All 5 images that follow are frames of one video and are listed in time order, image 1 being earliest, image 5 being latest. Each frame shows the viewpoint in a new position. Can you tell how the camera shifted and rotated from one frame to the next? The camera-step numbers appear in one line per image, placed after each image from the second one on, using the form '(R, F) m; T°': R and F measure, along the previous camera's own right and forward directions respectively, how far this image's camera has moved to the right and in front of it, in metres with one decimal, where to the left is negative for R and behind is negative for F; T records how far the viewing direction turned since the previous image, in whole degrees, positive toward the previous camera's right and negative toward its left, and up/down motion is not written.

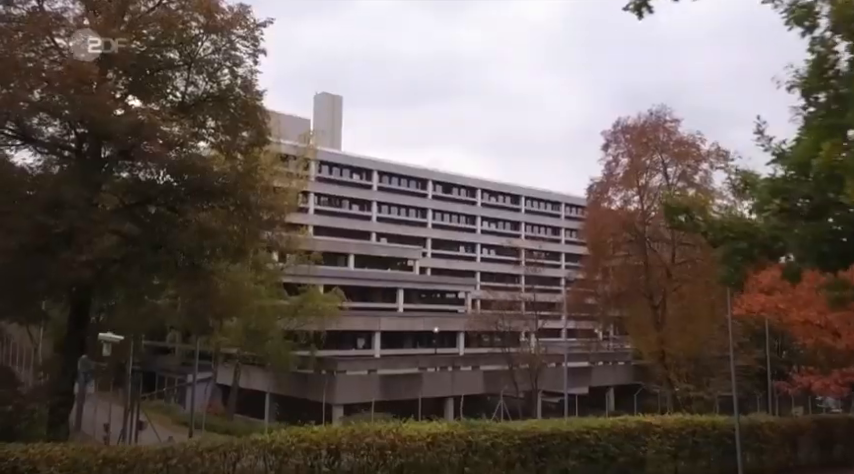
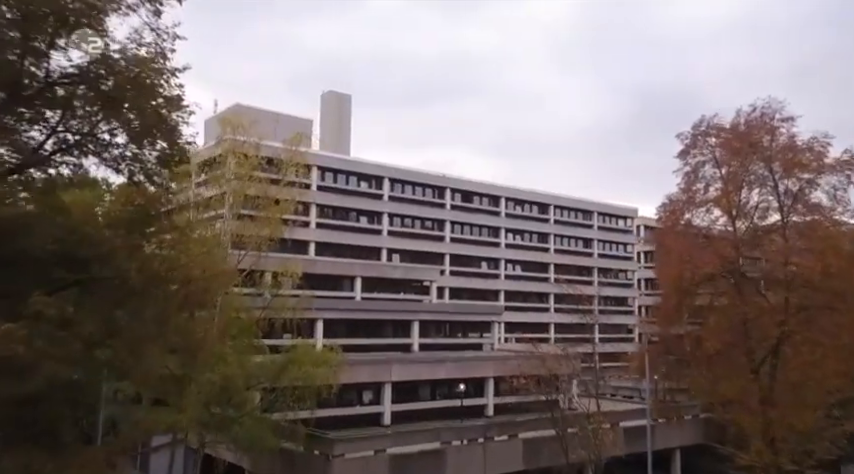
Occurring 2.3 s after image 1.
(-0.4, +6.9) m; -1°
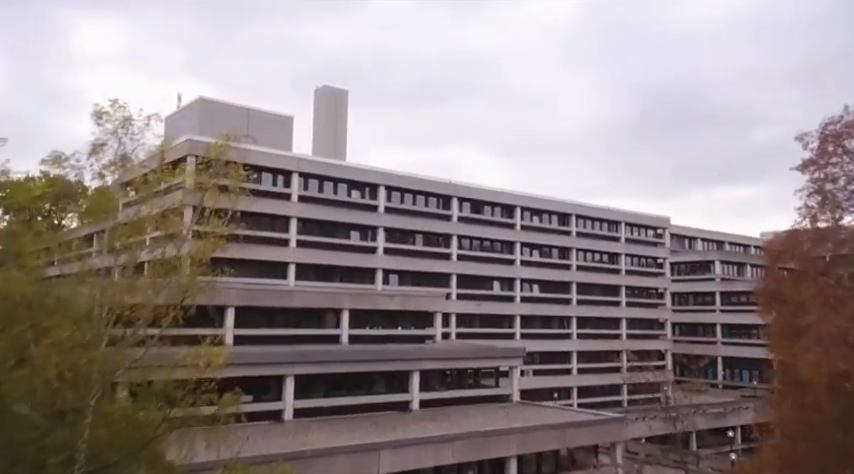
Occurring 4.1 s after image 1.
(0.0, +7.7) m; 0°
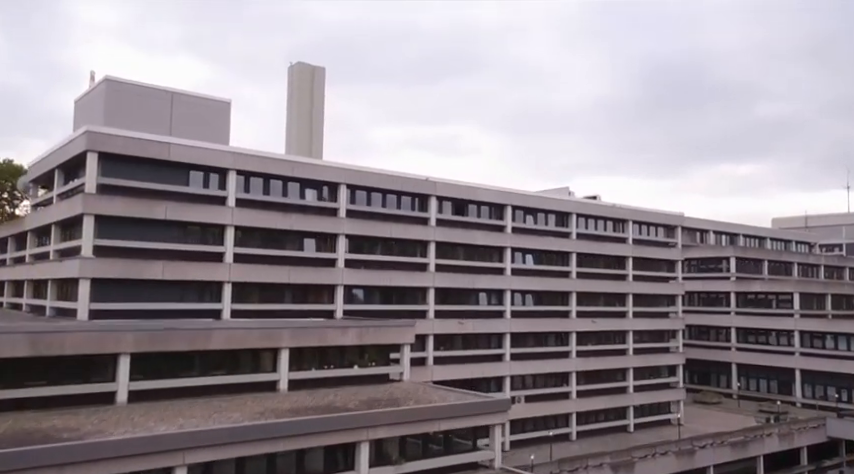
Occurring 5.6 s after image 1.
(+1.6, +7.1) m; 0°
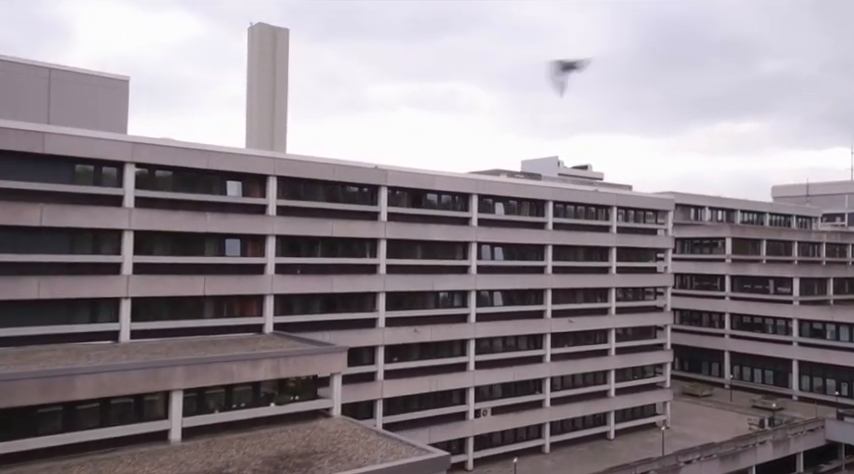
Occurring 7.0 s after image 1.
(+2.4, +5.1) m; 0°
